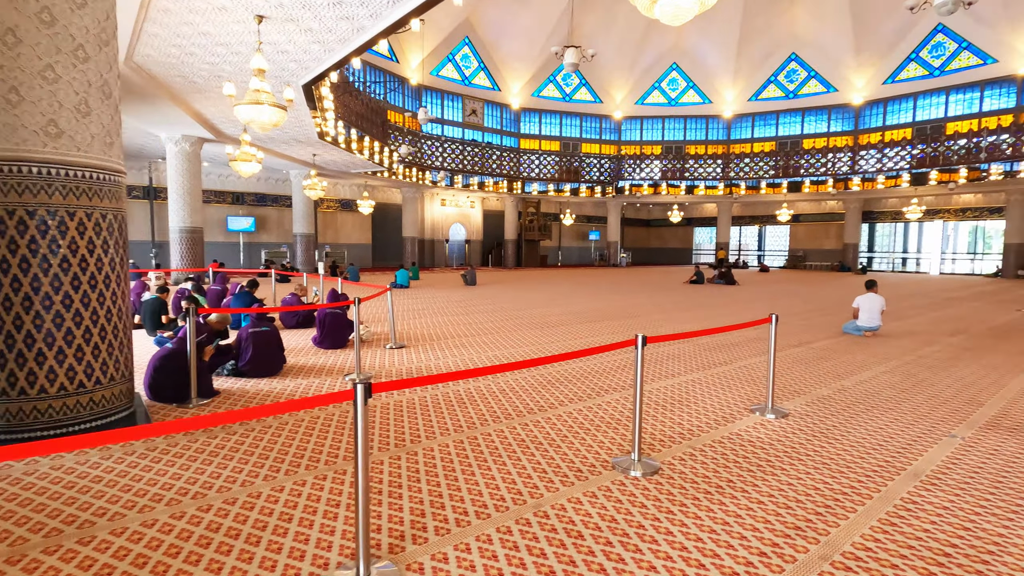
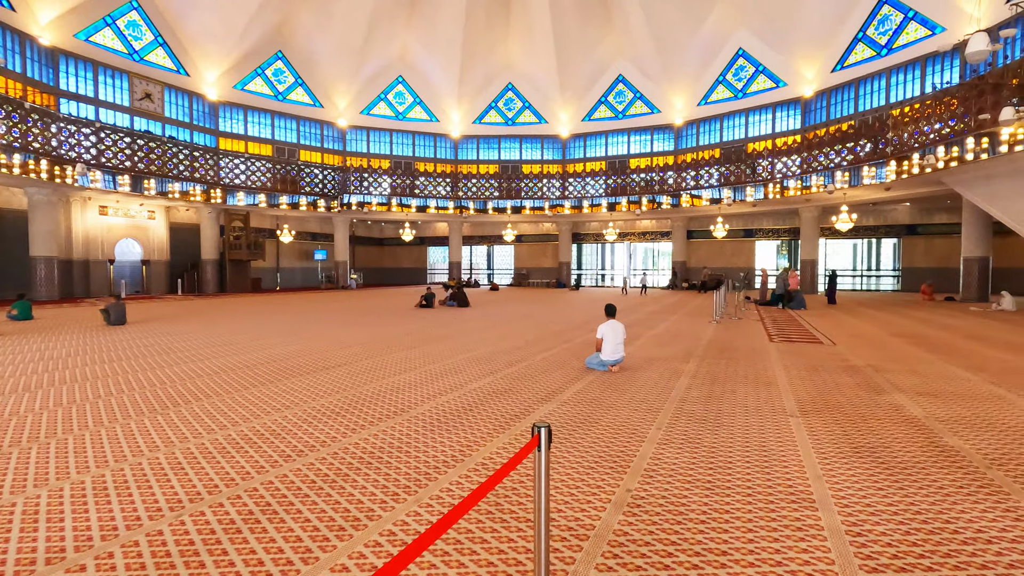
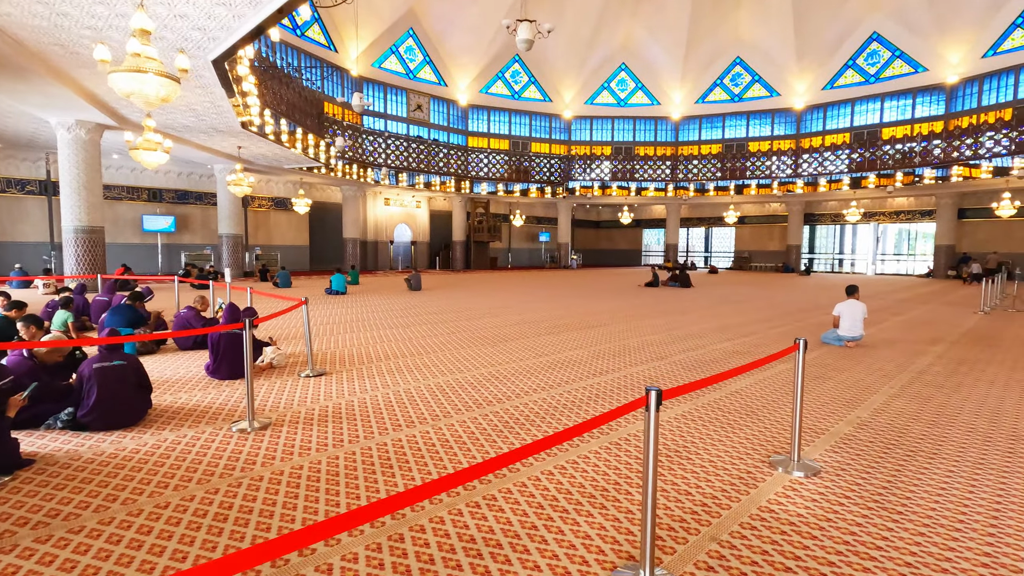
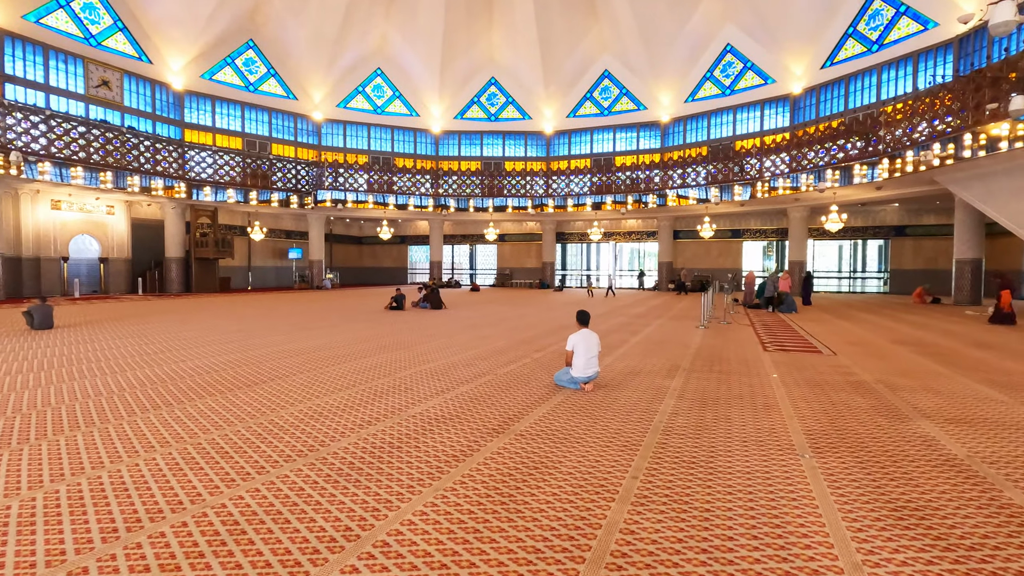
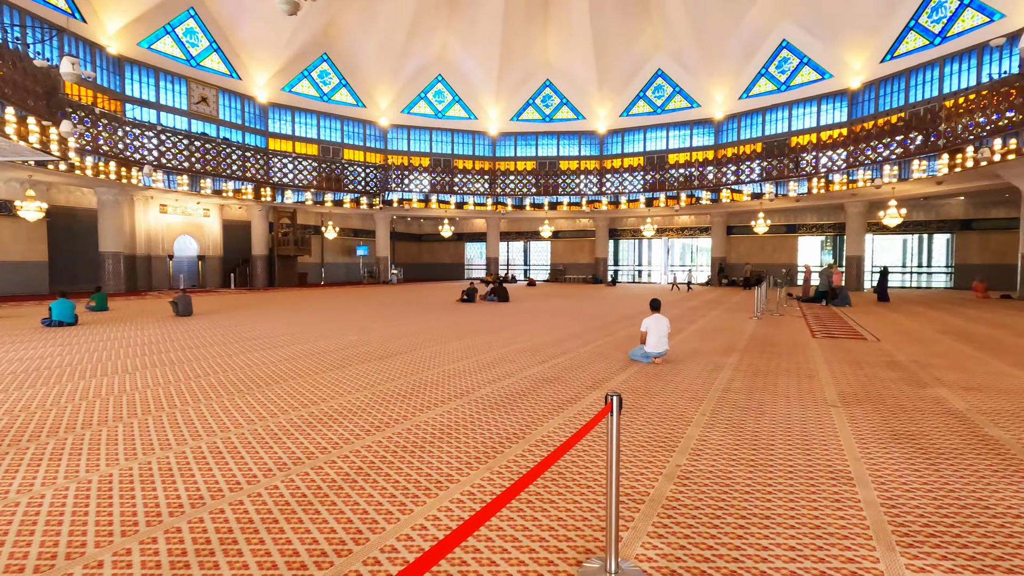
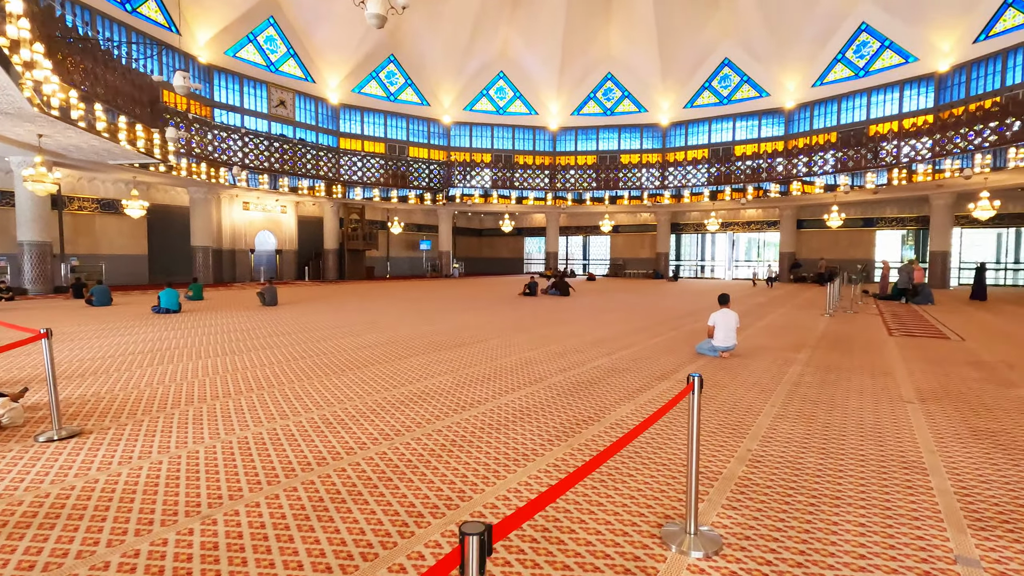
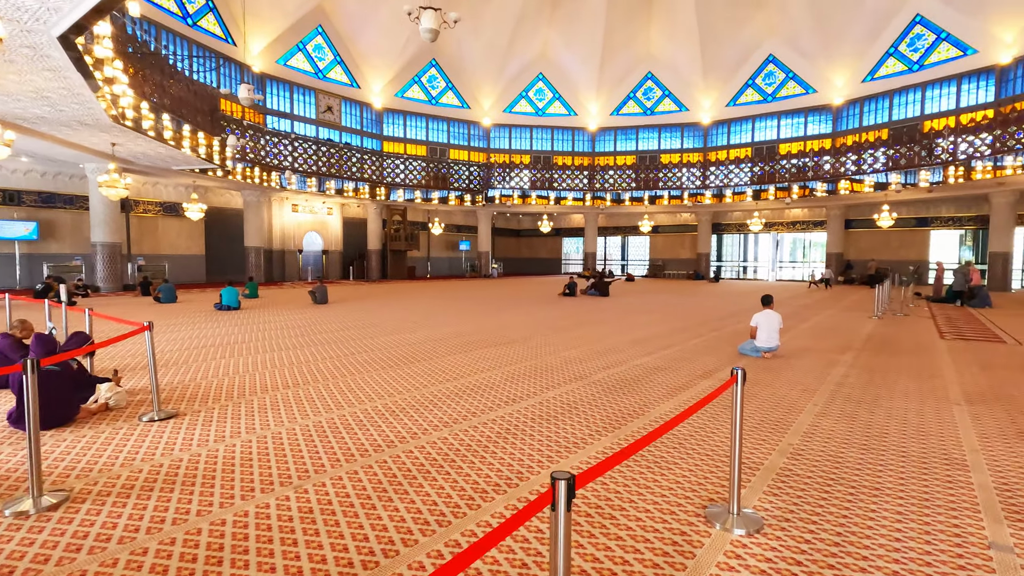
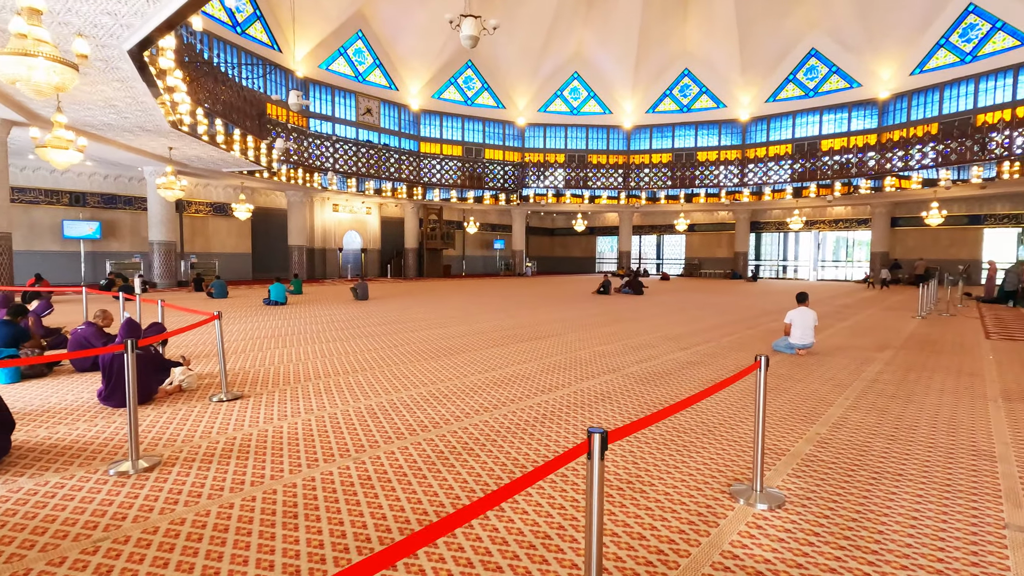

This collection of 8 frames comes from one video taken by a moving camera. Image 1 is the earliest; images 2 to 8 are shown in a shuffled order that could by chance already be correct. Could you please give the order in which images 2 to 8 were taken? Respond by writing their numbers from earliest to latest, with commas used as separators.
3, 8, 7, 6, 5, 2, 4
